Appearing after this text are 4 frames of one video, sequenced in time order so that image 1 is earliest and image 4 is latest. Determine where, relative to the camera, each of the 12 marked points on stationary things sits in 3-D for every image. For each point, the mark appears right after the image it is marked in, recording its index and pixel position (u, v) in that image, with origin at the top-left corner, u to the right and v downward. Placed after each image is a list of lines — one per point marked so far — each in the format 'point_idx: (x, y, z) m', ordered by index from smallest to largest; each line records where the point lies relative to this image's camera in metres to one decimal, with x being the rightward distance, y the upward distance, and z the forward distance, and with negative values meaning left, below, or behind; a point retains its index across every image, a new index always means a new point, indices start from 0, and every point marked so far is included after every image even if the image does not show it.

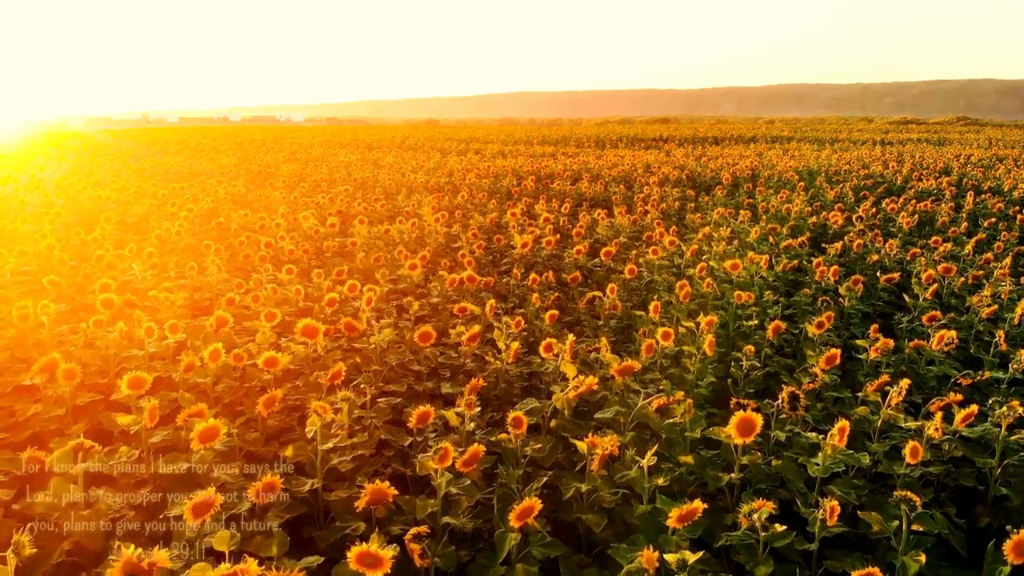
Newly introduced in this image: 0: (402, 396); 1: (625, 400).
0: (-0.8, -0.8, +4.3) m
1: (+0.8, -0.7, +3.8) m
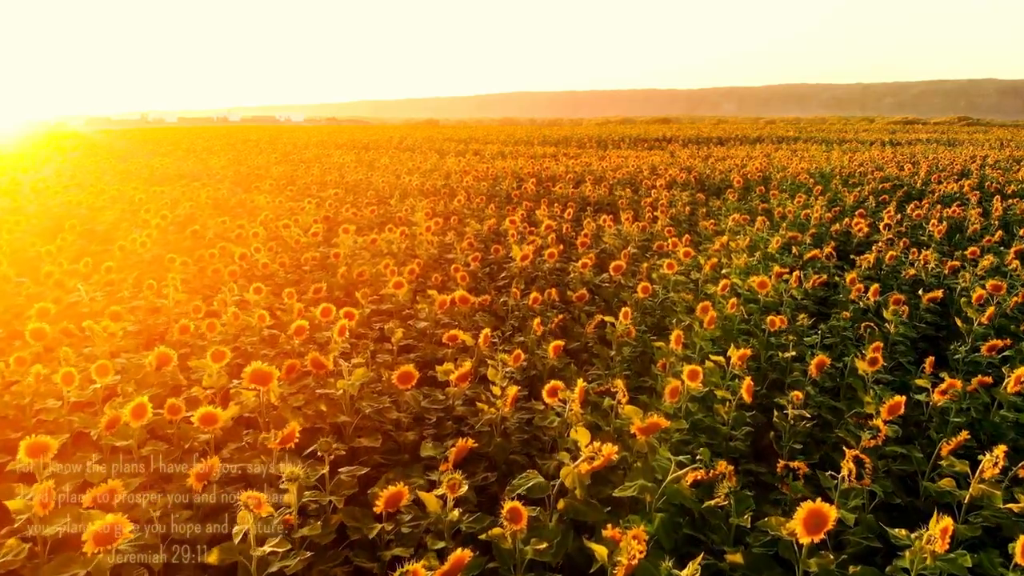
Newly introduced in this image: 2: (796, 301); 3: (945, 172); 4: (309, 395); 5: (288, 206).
0: (-0.8, -1.0, +3.6) m
1: (+0.7, -0.9, +3.1) m
2: (+2.9, -0.1, +6.0) m
3: (+13.1, +3.5, +17.8) m
4: (-1.3, -0.7, +3.8) m
5: (-4.1, +1.5, +10.8) m
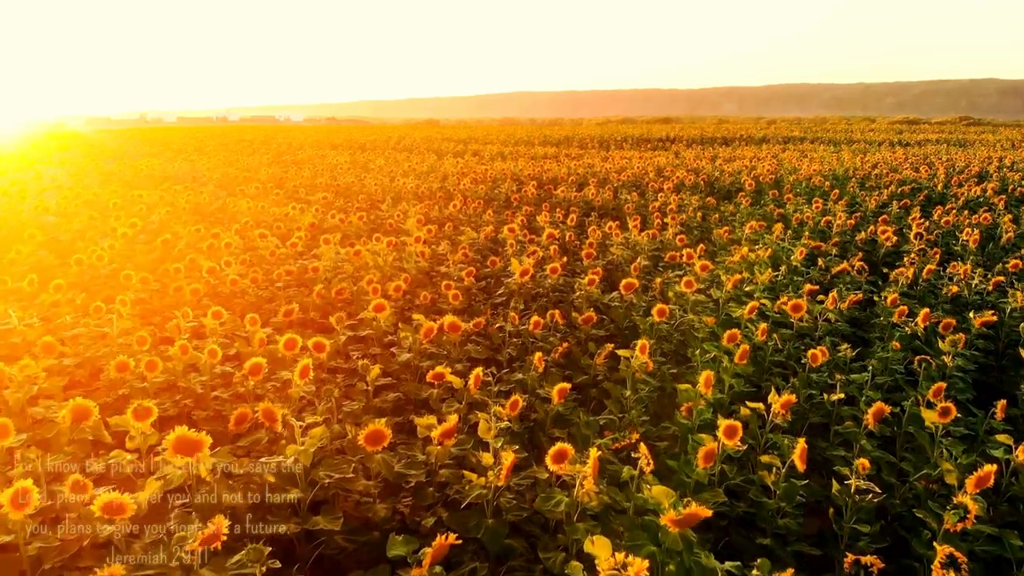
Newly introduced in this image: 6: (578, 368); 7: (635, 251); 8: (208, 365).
0: (-0.9, -1.2, +2.9) m
1: (+0.7, -1.1, +2.4) m
2: (+2.9, -0.3, +5.3) m
3: (+13.1, +3.3, +17.0) m
4: (-1.3, -0.9, +3.1) m
5: (-4.2, +1.3, +10.1) m
6: (+0.5, -0.7, +4.9) m
7: (+1.7, +0.5, +8.1) m
8: (-2.1, -0.5, +4.0) m
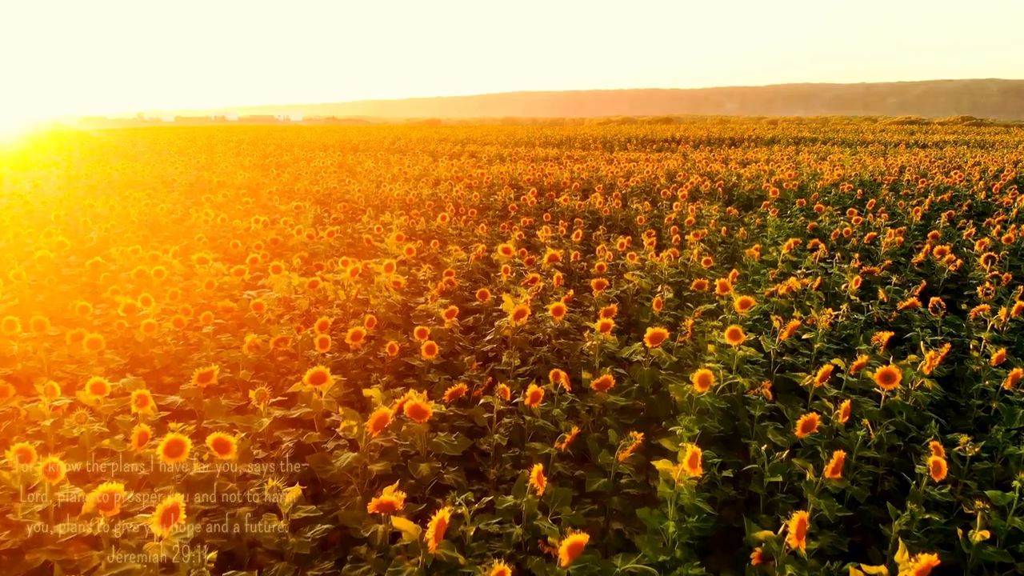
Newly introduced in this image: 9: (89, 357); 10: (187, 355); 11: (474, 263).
0: (-0.9, -1.6, +1.5) m
1: (+0.6, -1.5, +1.0) m
2: (+2.8, -0.7, +4.0) m
3: (+13.1, +2.9, +15.7) m
4: (-1.4, -1.3, +1.7) m
5: (-4.2, +1.0, +8.8) m
6: (+0.5, -1.1, +3.5) m
7: (+1.6, +0.1, +6.8) m
8: (-2.2, -0.9, +2.7) m
9: (-3.1, -0.5, +4.3) m
10: (-2.6, -0.5, +4.7) m
11: (-0.4, +0.3, +7.1) m
